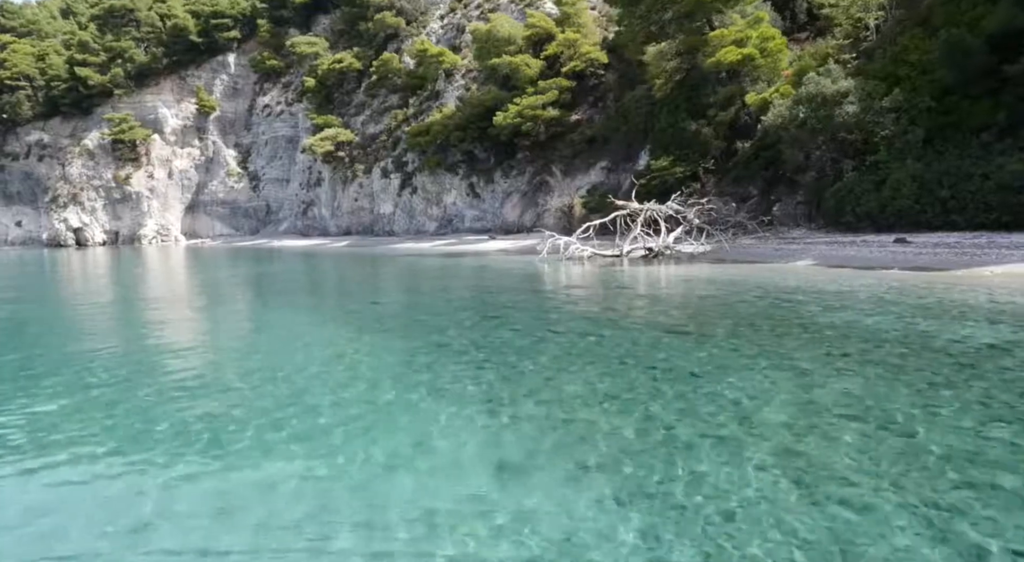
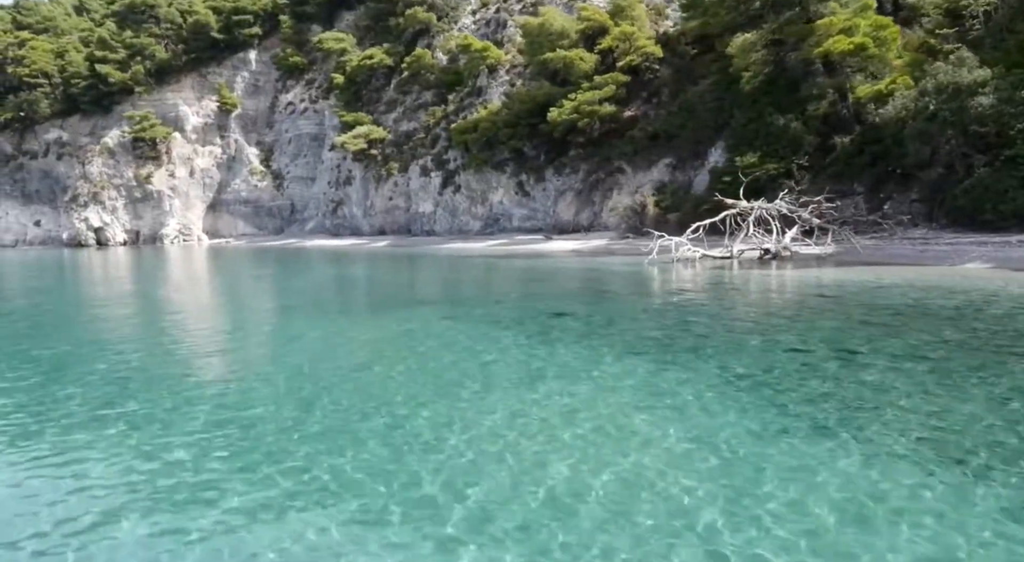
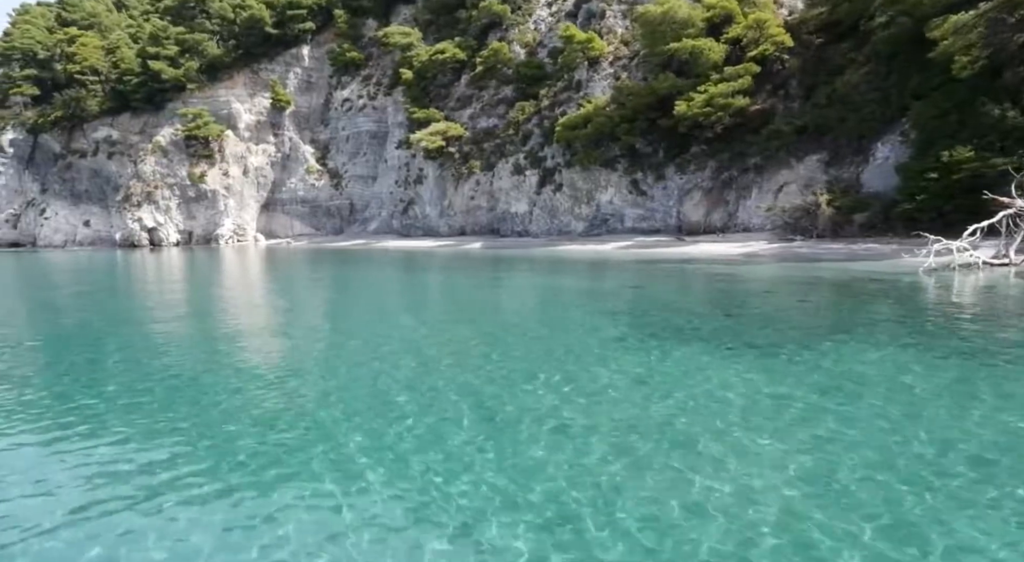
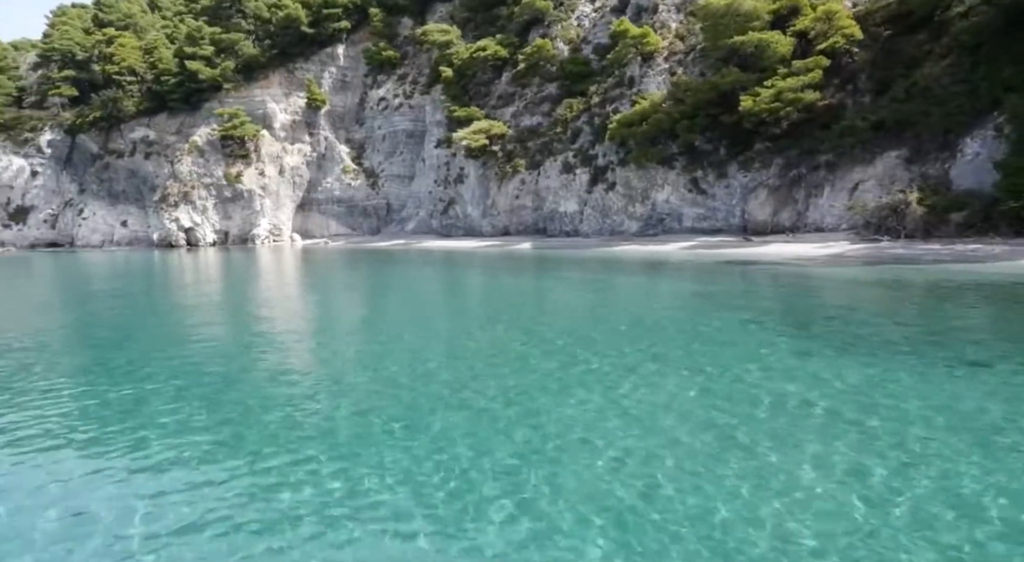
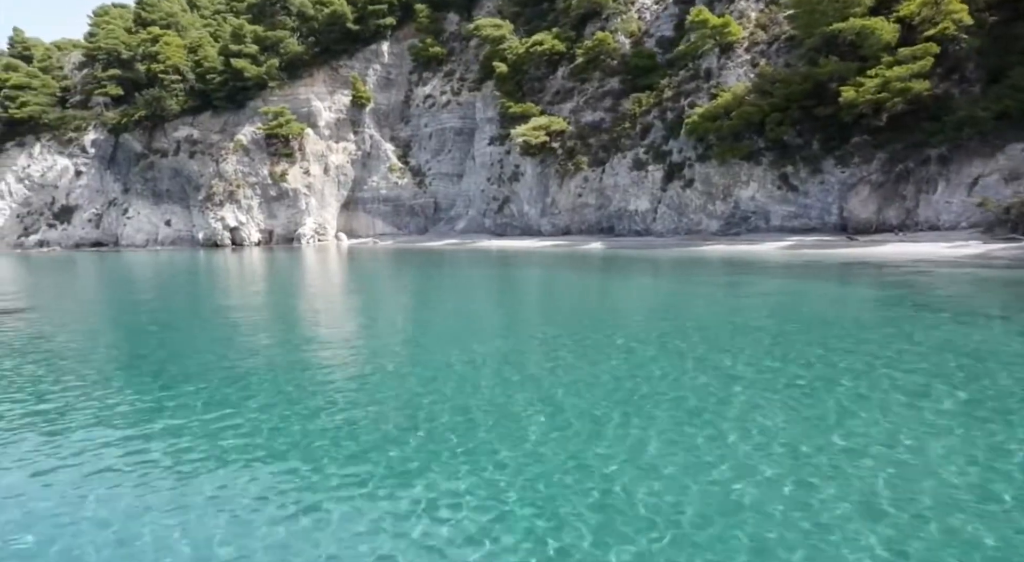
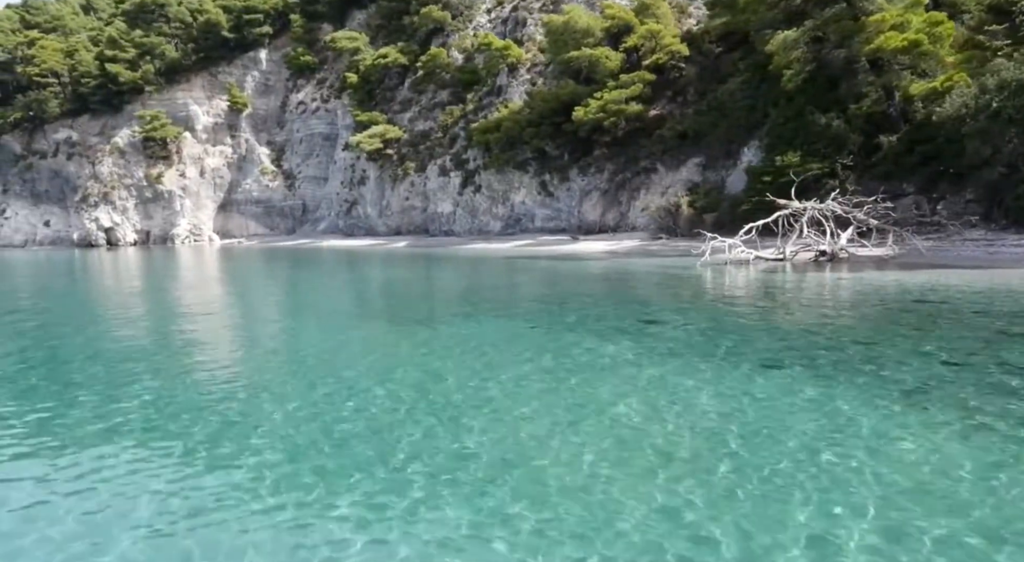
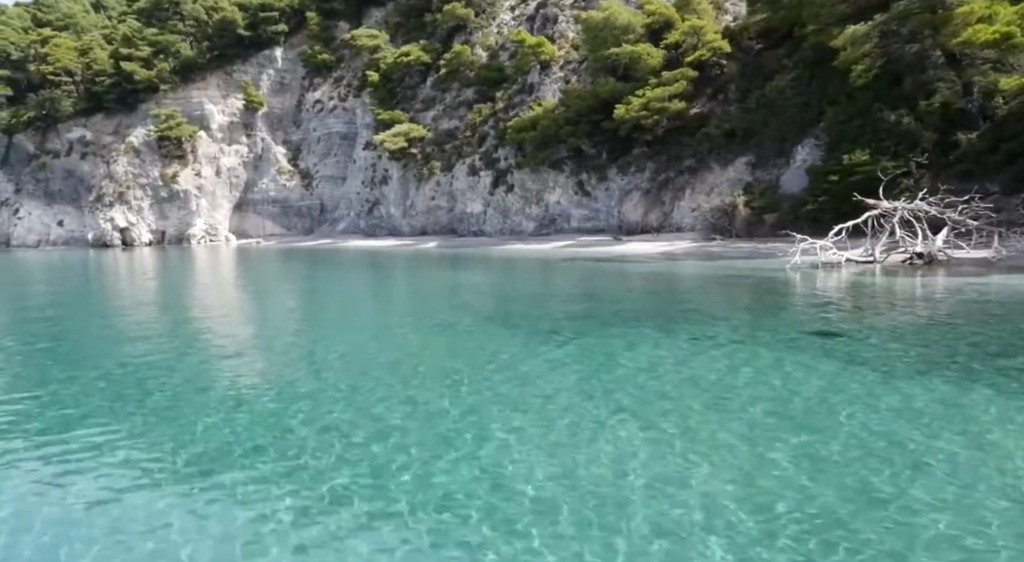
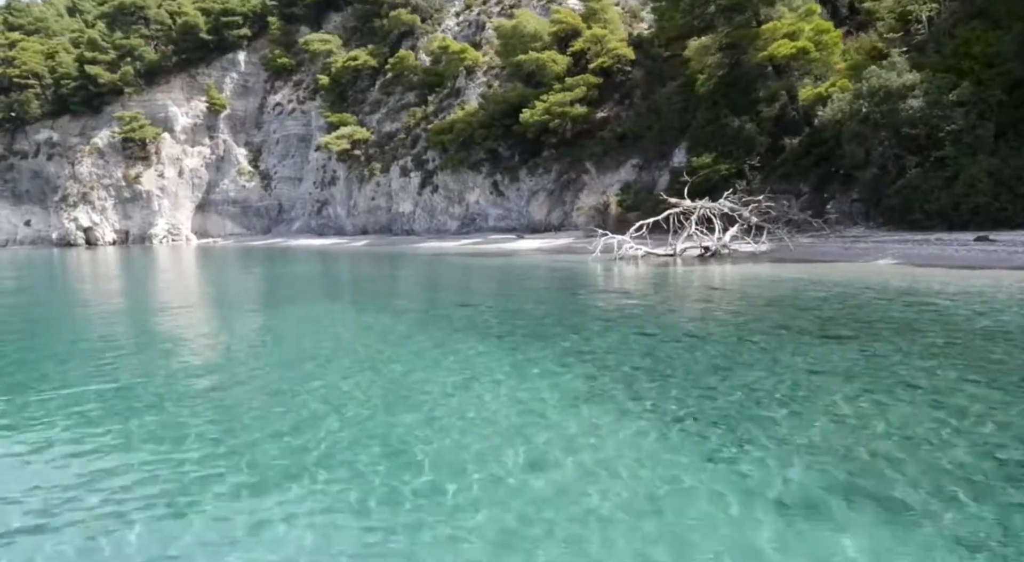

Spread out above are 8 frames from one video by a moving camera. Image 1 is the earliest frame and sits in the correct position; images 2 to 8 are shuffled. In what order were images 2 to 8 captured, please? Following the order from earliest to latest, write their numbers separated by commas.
8, 2, 6, 7, 3, 4, 5
